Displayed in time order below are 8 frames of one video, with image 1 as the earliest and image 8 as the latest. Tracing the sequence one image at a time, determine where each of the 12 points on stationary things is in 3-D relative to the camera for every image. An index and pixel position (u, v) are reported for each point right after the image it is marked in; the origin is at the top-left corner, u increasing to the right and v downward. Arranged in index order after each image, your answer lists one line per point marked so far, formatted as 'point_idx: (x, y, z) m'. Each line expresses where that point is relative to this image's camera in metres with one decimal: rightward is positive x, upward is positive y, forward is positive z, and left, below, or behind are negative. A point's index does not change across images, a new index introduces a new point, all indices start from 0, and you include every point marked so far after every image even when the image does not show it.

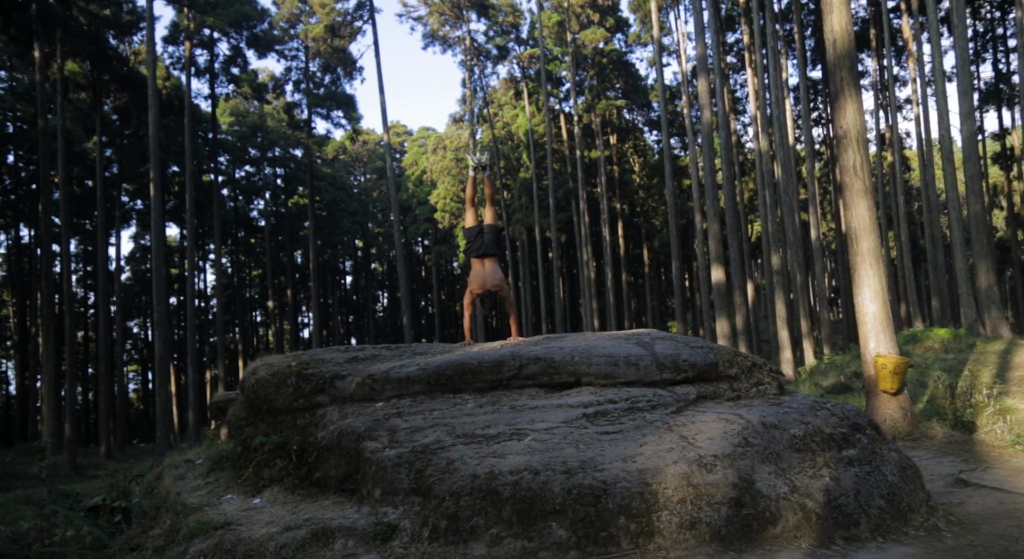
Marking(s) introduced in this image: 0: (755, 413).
0: (+1.8, -1.0, +5.5) m
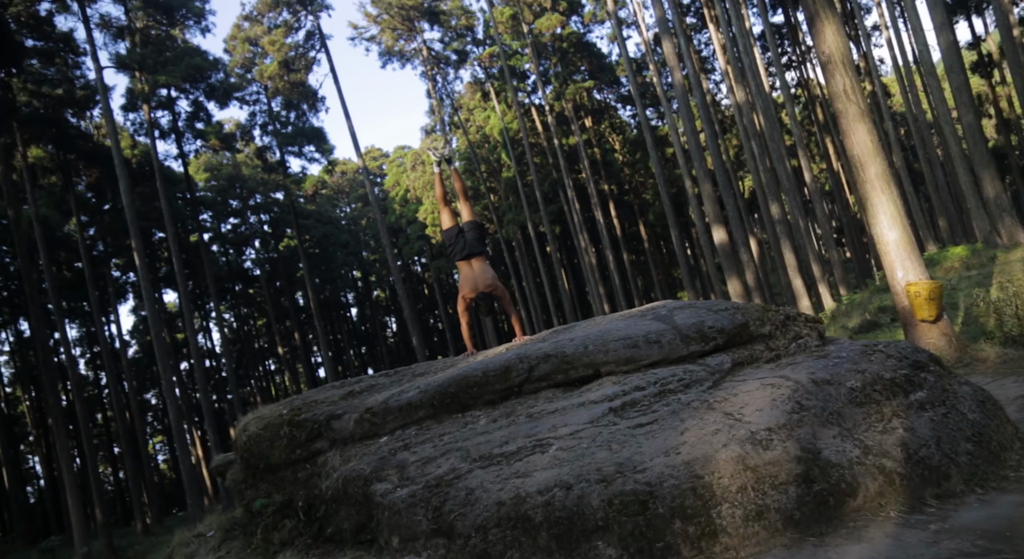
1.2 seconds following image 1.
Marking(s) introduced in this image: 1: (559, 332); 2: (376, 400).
0: (+1.9, -0.6, +4.8) m
1: (+0.4, -0.5, +6.4) m
2: (-1.1, -1.0, +5.9) m
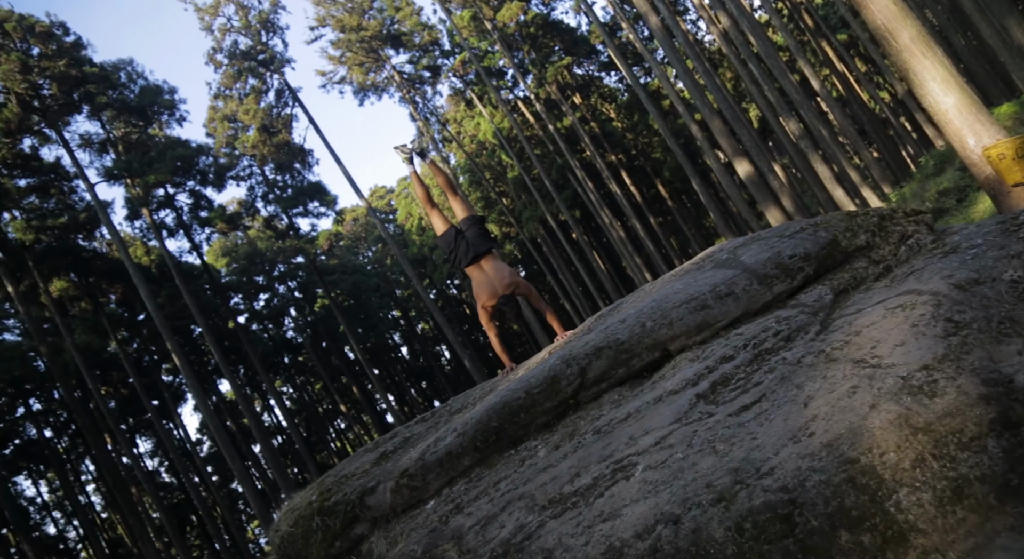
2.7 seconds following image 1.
0: (+2.0, 0.0, +3.6) m
1: (+0.7, -0.2, +5.3) m
2: (-0.7, -1.2, +4.8) m
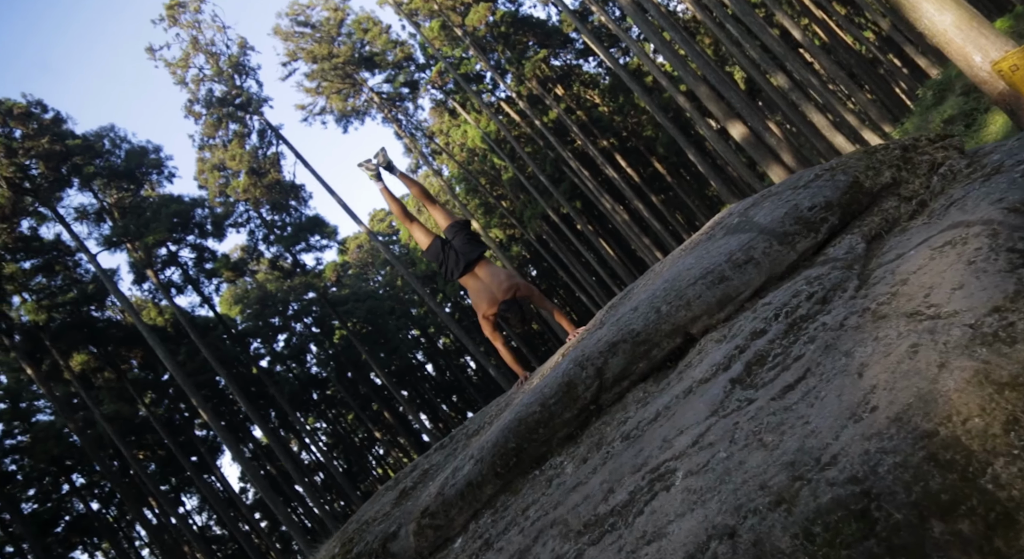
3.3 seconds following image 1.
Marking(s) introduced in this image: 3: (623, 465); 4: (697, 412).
0: (+2.0, +0.3, +3.1) m
1: (+0.7, -0.2, +4.8) m
2: (-0.5, -1.3, +4.4) m
3: (+0.5, -0.9, +3.4) m
4: (+0.8, -0.6, +3.3) m
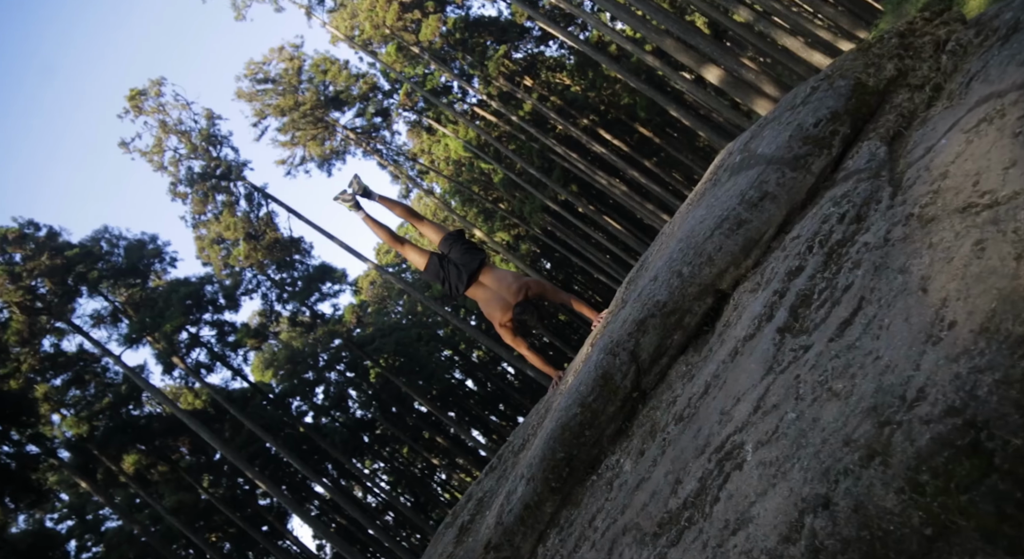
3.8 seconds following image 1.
0: (+1.8, +0.8, +2.7) m
1: (+0.8, 0.0, +4.5) m
2: (-0.1, -1.4, +4.1) m
3: (+0.7, -0.7, +3.1) m
4: (+1.0, -0.4, +2.9) m
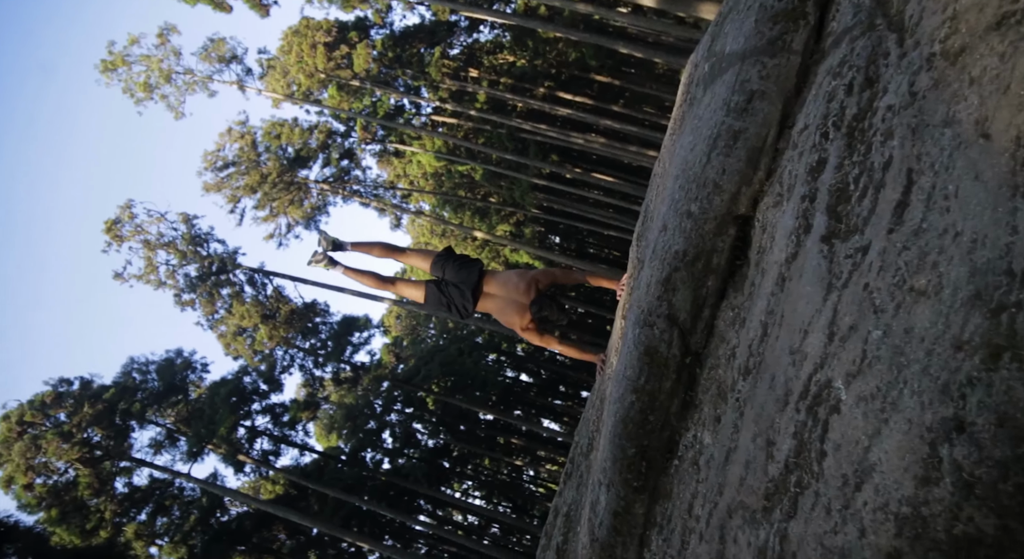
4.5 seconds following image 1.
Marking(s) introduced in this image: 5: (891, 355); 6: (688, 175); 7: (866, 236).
0: (+1.4, +1.3, +2.3) m
1: (+0.7, +0.3, +4.0) m
2: (+0.4, -1.4, +3.7) m
3: (+0.9, -0.5, +2.7) m
4: (+1.0, -0.1, +2.5) m
5: (+1.1, -0.2, +2.1) m
6: (+0.8, +0.5, +3.2) m
7: (+1.1, +0.1, +2.3) m
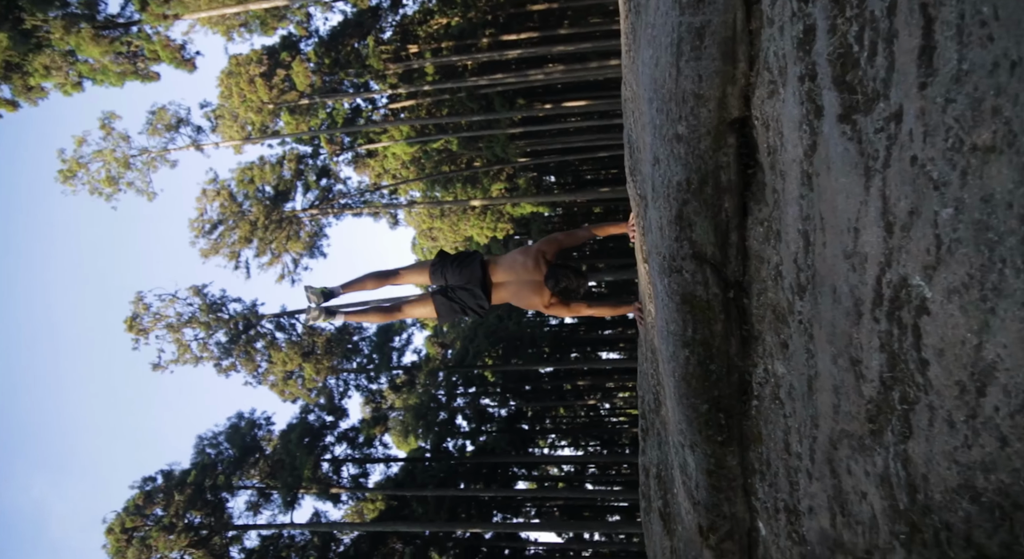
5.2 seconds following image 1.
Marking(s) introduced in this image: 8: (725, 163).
0: (+0.9, +1.7, +1.8) m
1: (+0.6, +0.6, +3.6) m
2: (+0.8, -1.1, +3.4) m
3: (+1.0, -0.1, +2.3) m
4: (+1.0, +0.3, +2.1) m
5: (+1.1, +0.1, +1.7) m
6: (+0.6, +0.7, +2.8) m
7: (+1.0, +0.5, +1.9) m
8: (+0.8, +0.4, +2.7) m
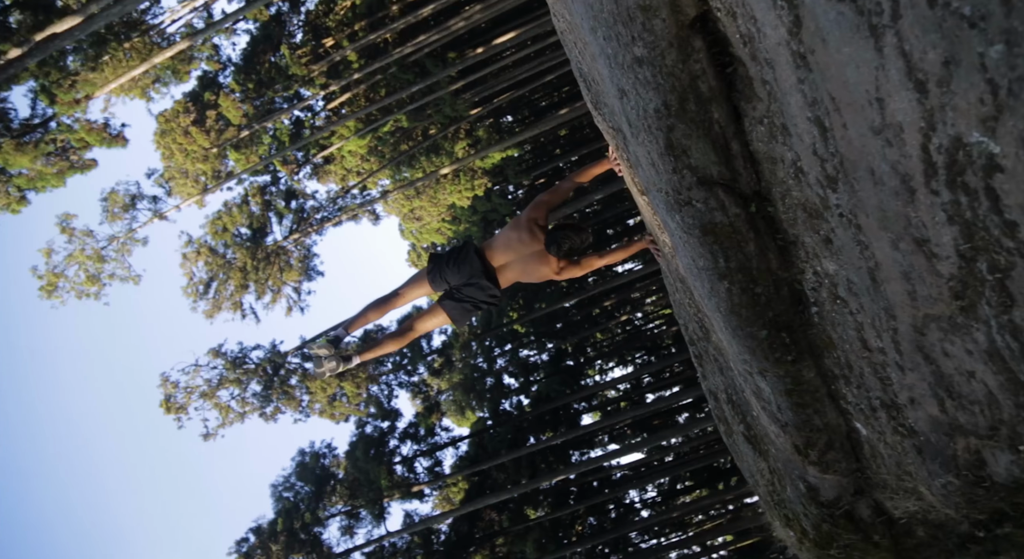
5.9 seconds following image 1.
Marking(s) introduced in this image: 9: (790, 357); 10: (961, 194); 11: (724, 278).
0: (+0.2, +1.8, +1.4) m
1: (+0.4, +0.8, +3.3) m
2: (+1.2, -0.7, +3.2) m
3: (+1.0, +0.2, +2.0) m
4: (+0.8, +0.5, +1.8) m
5: (+1.0, +0.4, +1.3) m
6: (+0.3, +0.9, +2.4) m
7: (+0.8, +0.7, +1.5) m
8: (+0.6, +0.7, +2.4) m
9: (+1.1, -0.3, +2.8) m
10: (+1.1, +0.2, +1.7) m
11: (+0.8, 0.0, +2.7) m
